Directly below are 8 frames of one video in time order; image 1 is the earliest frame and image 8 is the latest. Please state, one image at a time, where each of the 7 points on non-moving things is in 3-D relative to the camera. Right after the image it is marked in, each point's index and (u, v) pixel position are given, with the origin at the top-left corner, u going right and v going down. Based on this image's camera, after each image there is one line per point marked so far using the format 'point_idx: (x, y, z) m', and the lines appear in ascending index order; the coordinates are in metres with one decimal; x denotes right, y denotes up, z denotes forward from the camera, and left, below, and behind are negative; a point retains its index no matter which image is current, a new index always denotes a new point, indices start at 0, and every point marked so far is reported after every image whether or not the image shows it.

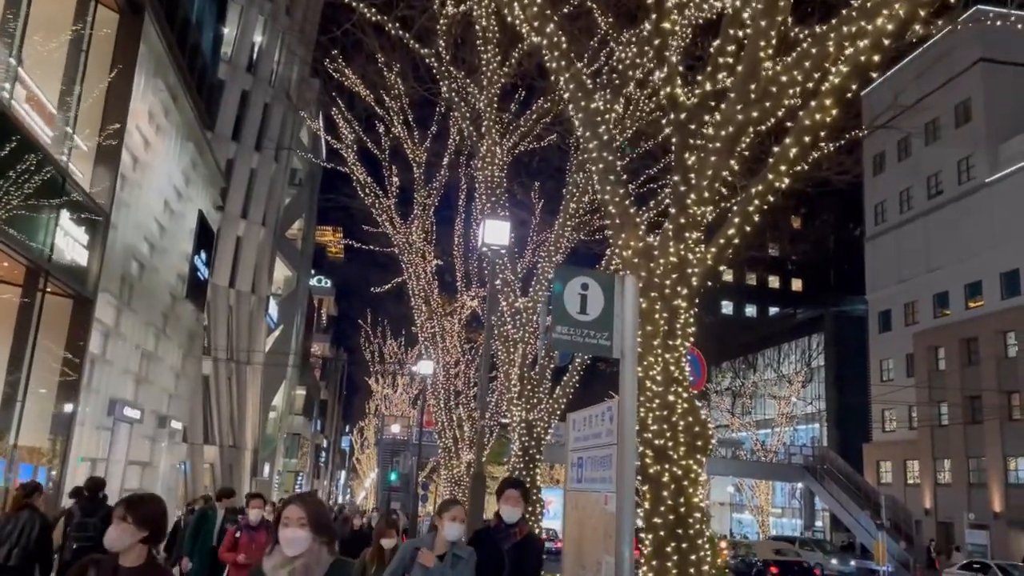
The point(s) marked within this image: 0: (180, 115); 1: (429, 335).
0: (-6.6, +3.5, +16.6) m
1: (-1.8, -1.0, +17.8) m
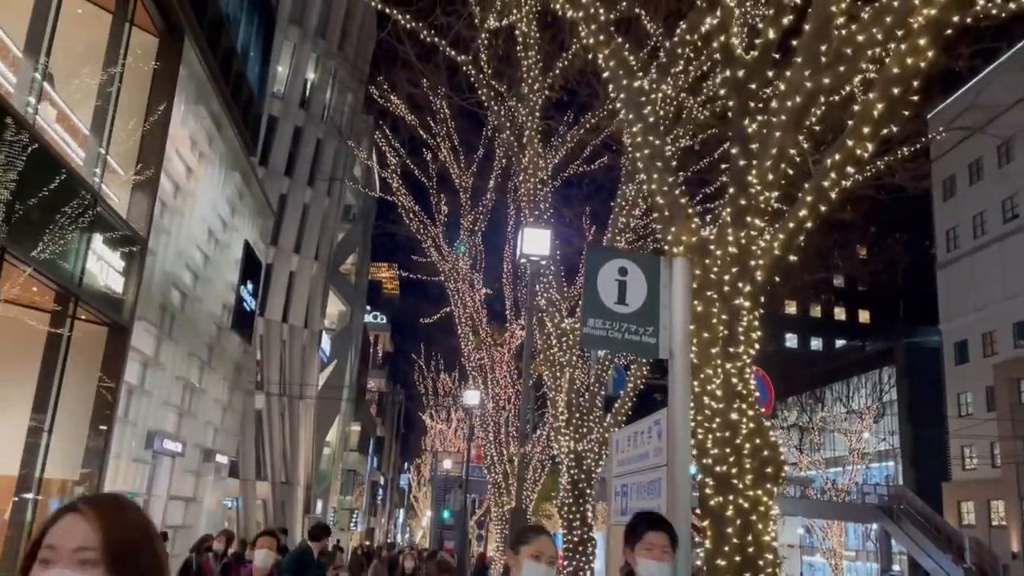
0: (-5.7, +2.9, +16.5) m
1: (-0.7, -1.6, +17.1) m
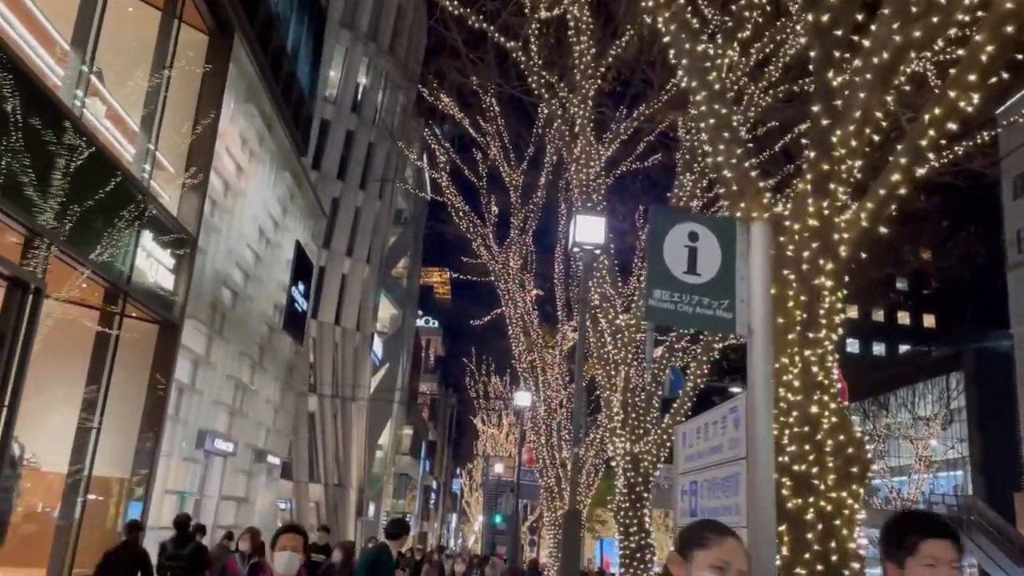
0: (-4.7, +2.9, +16.4) m
1: (+0.3, -1.6, +16.8) m
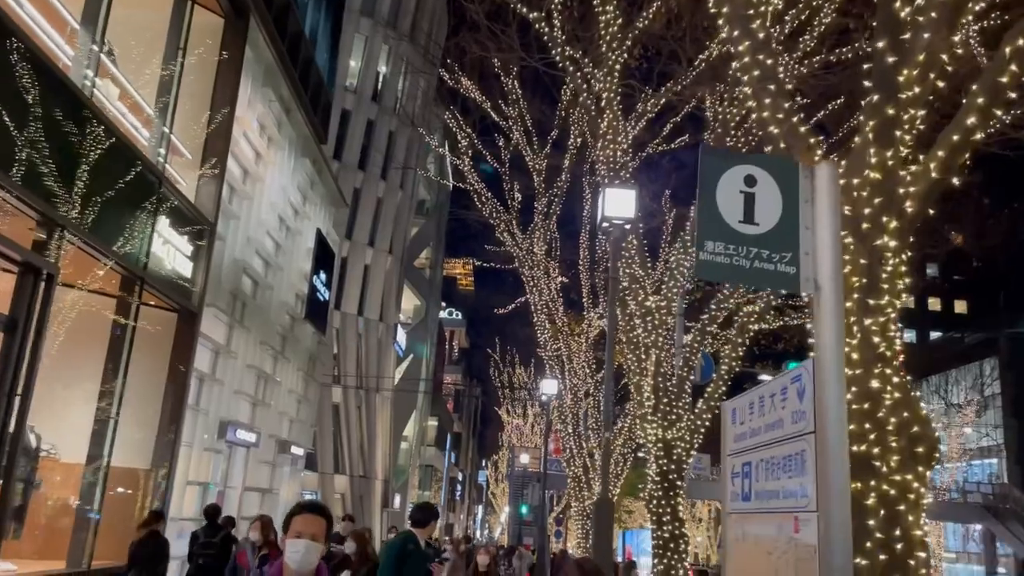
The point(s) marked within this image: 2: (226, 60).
0: (-4.2, +3.1, +16.2) m
1: (+0.8, -1.3, +16.4) m
2: (-4.4, +3.5, +12.8) m
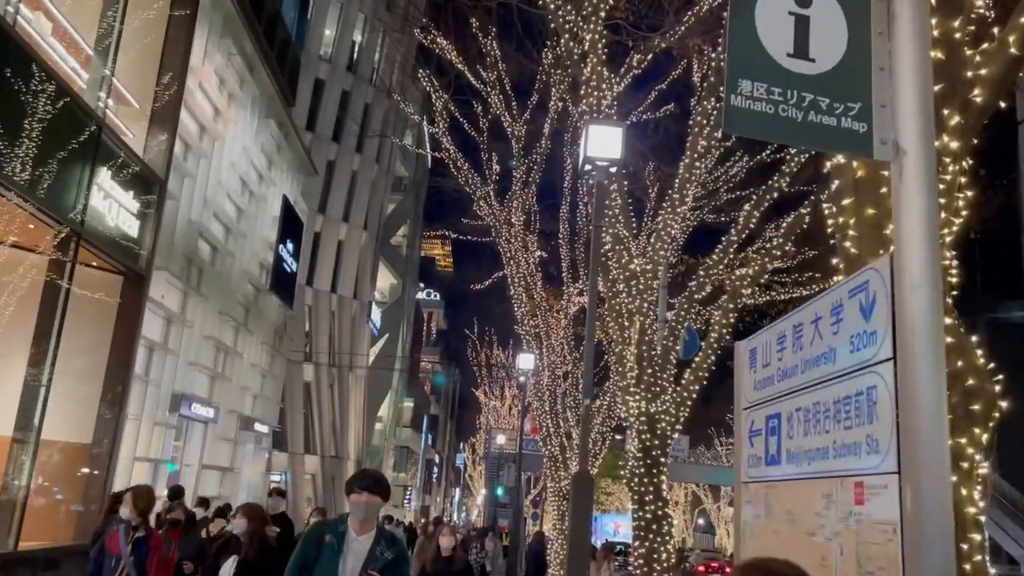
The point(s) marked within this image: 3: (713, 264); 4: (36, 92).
0: (-4.7, +3.7, +15.2) m
1: (+0.4, -0.8, +15.7) m
2: (-4.7, +4.1, +11.8) m
3: (+2.2, +0.3, +9.0) m
4: (-4.9, +2.1, +8.2) m
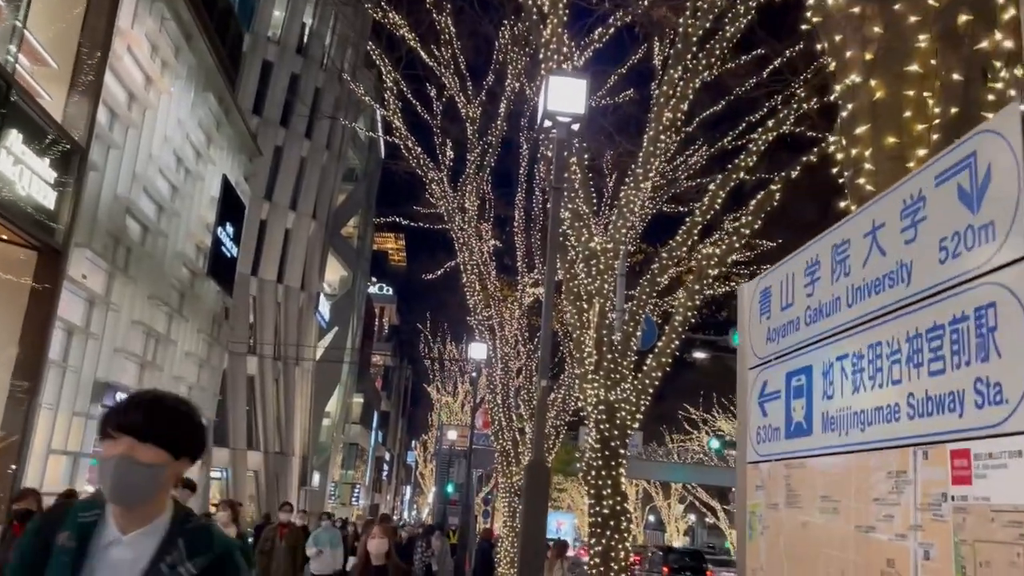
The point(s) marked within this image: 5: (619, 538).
0: (-5.4, +4.0, +14.3) m
1: (-0.5, -0.6, +15.0) m
2: (-5.3, +4.3, +10.9) m
3: (+1.7, +0.4, +8.4) m
4: (-5.3, +2.3, +7.3) m
5: (+1.1, -2.5, +8.2) m
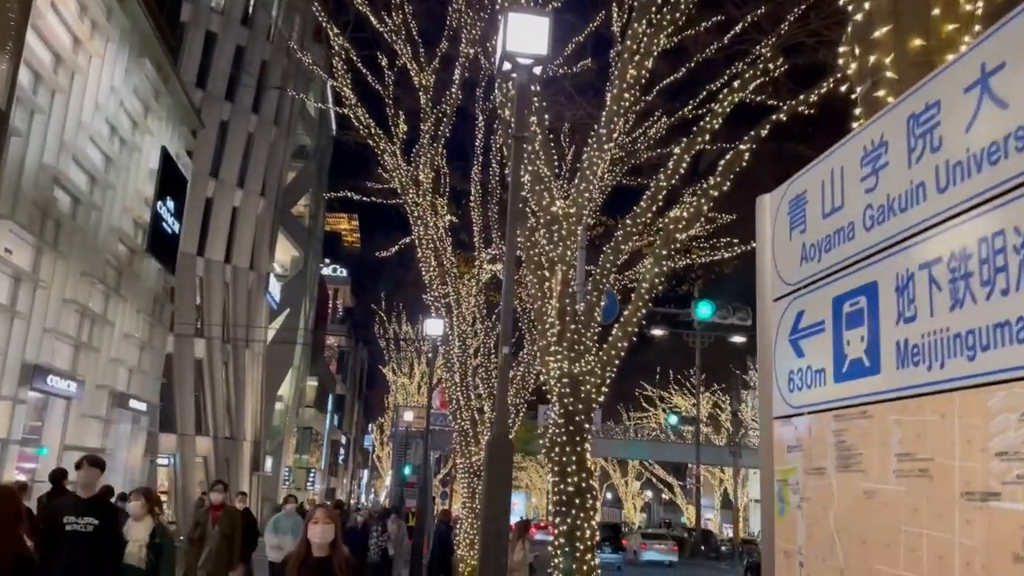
0: (-6.2, +4.4, +13.4) m
1: (-1.3, -0.1, +14.5) m
2: (-5.9, +4.6, +10.0) m
3: (+1.3, +0.8, +8.0) m
4: (-5.7, +2.6, +6.5) m
5: (+0.7, -2.2, +7.8) m
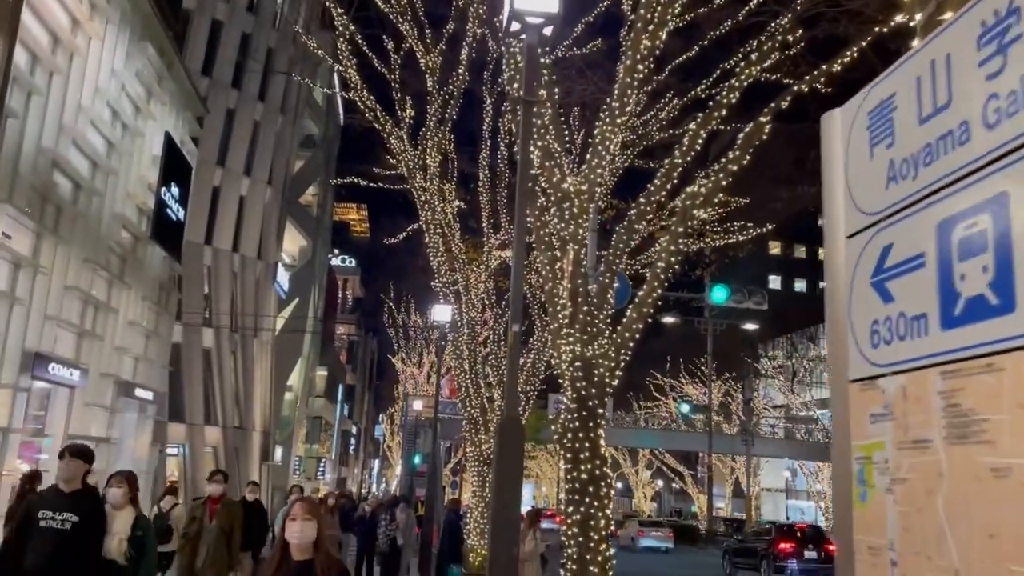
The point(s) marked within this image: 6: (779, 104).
0: (-6.1, +4.6, +13.2) m
1: (-1.1, +0.1, +14.3) m
2: (-5.8, +4.8, +9.8) m
3: (+1.3, +0.9, +7.7) m
4: (-5.6, +2.7, +6.3) m
5: (+0.8, -2.0, +7.6) m
6: (+2.4, +1.7, +7.5) m
